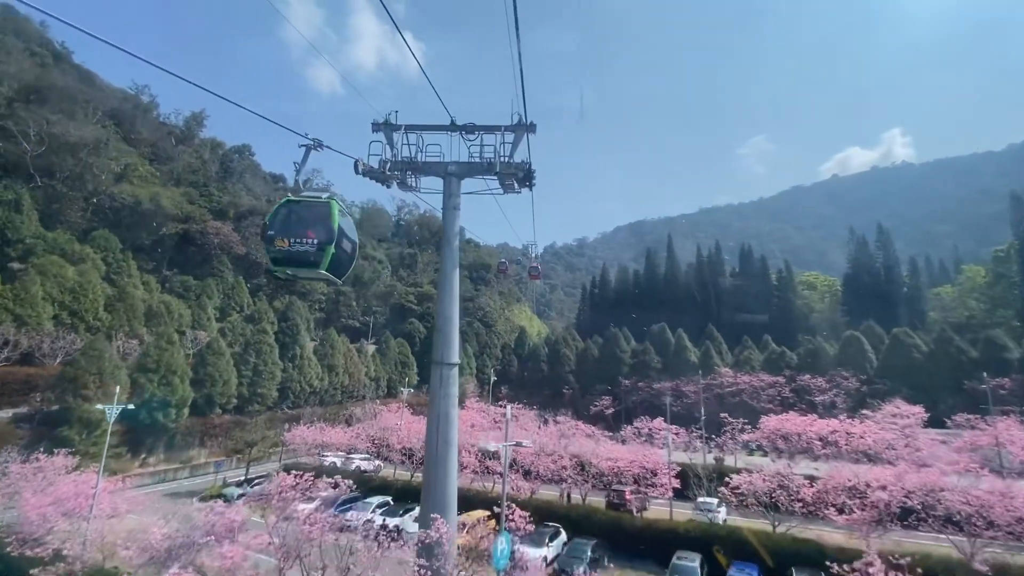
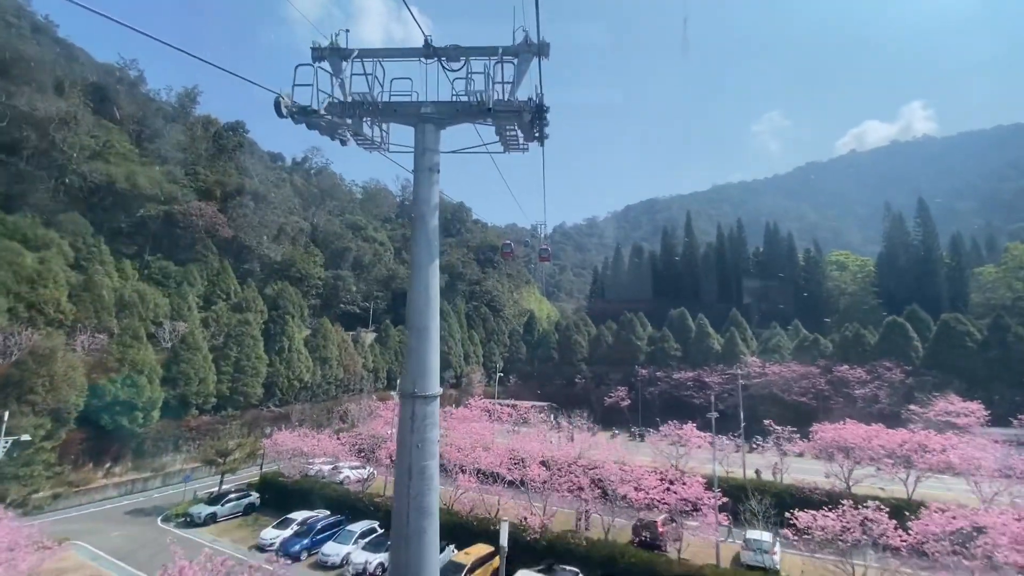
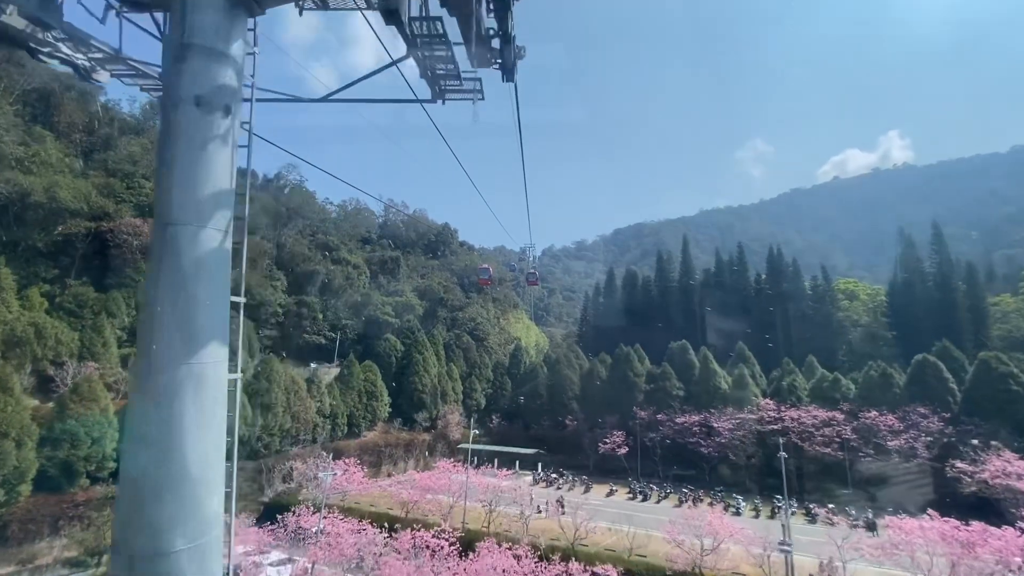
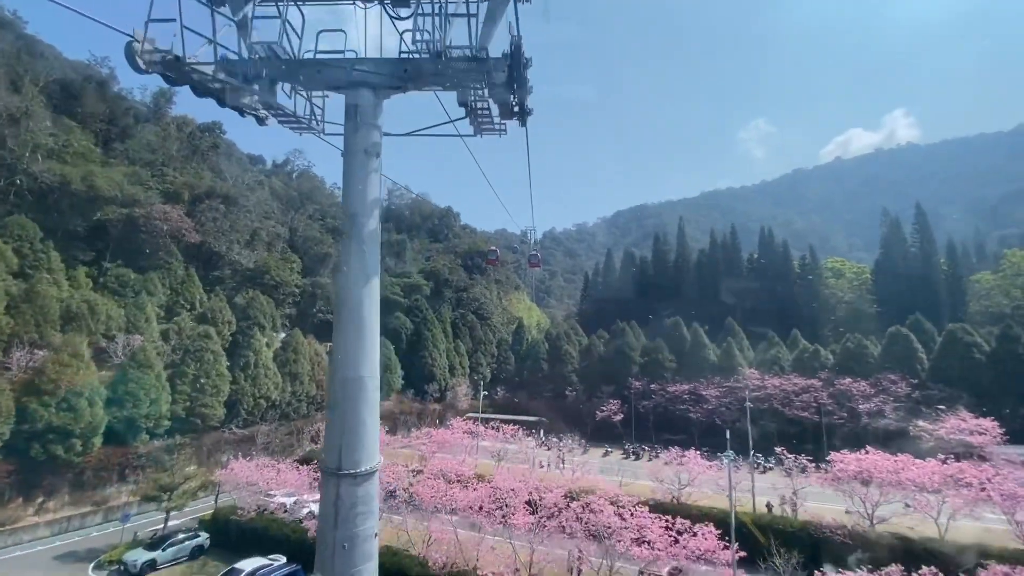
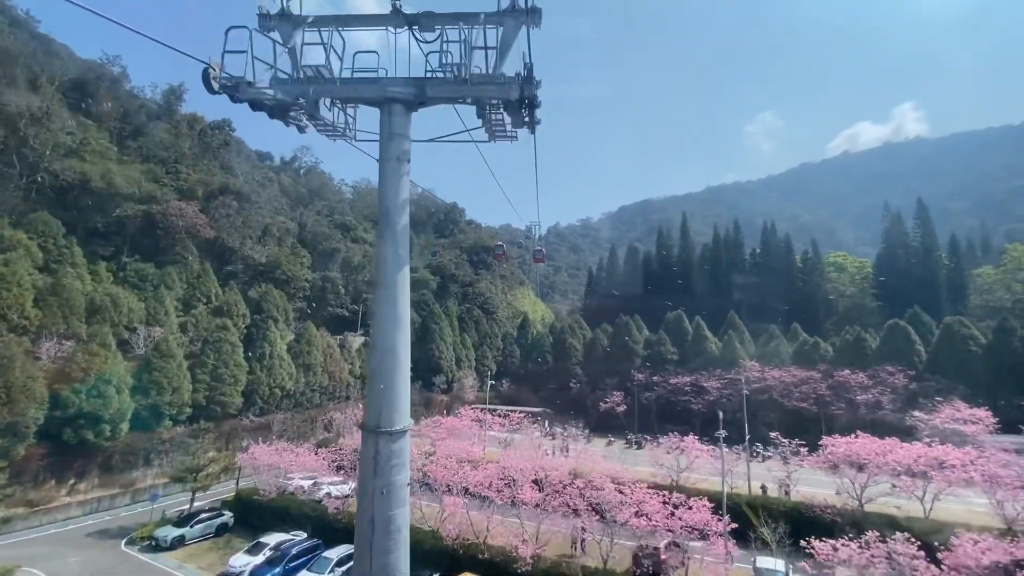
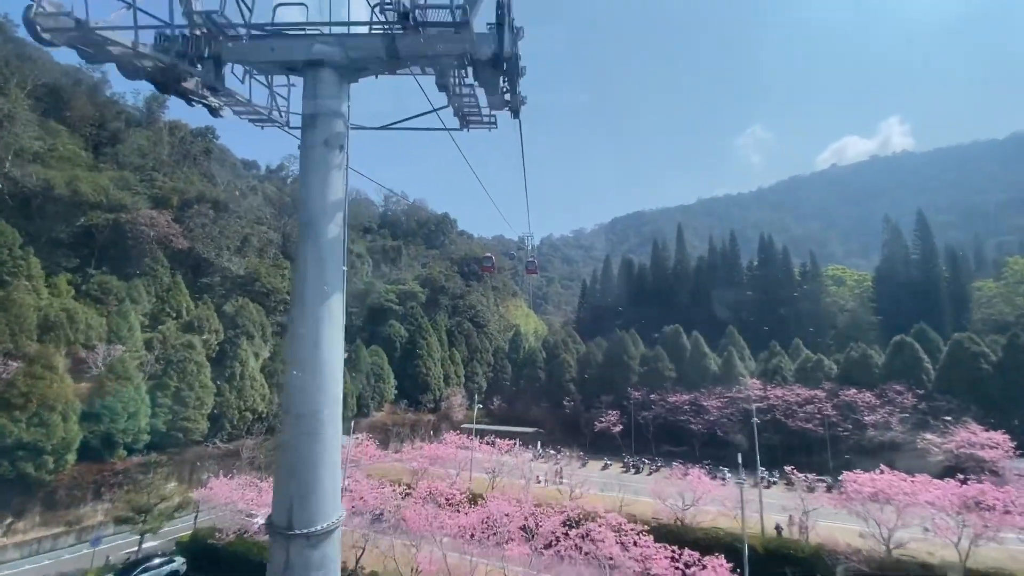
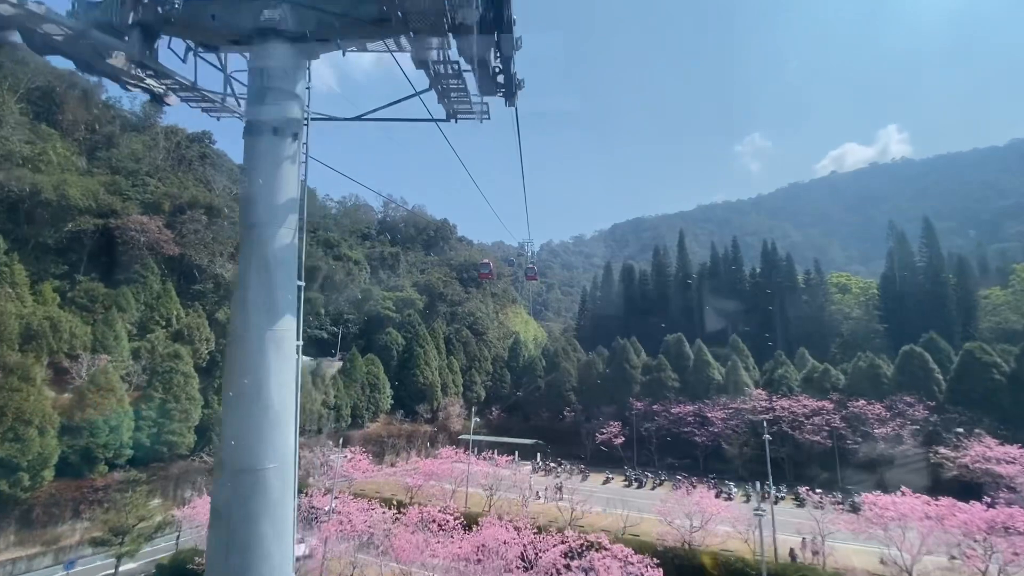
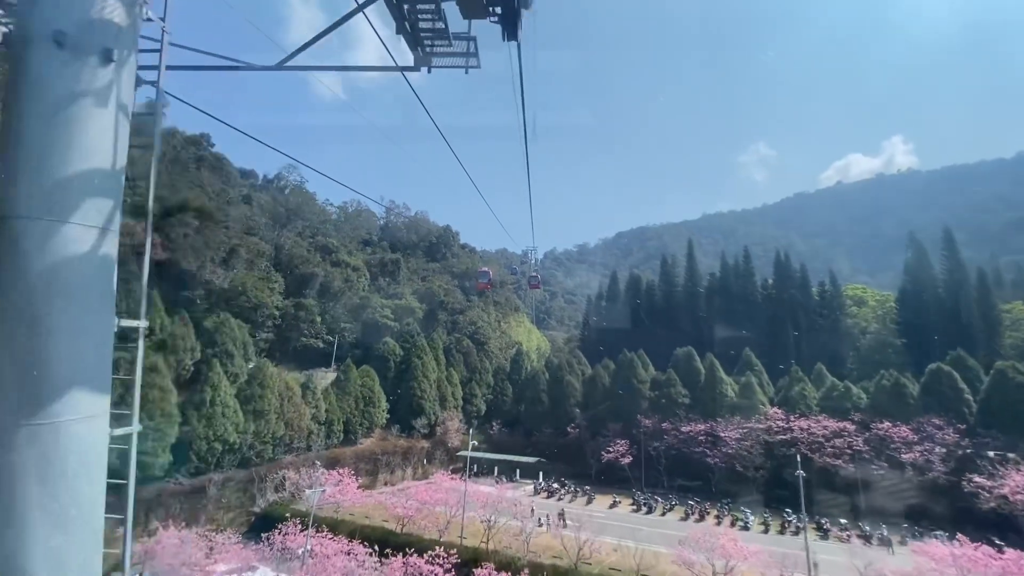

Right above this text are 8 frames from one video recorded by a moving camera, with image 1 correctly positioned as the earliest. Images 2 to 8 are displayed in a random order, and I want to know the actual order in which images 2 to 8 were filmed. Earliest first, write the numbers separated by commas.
2, 5, 4, 6, 7, 3, 8
